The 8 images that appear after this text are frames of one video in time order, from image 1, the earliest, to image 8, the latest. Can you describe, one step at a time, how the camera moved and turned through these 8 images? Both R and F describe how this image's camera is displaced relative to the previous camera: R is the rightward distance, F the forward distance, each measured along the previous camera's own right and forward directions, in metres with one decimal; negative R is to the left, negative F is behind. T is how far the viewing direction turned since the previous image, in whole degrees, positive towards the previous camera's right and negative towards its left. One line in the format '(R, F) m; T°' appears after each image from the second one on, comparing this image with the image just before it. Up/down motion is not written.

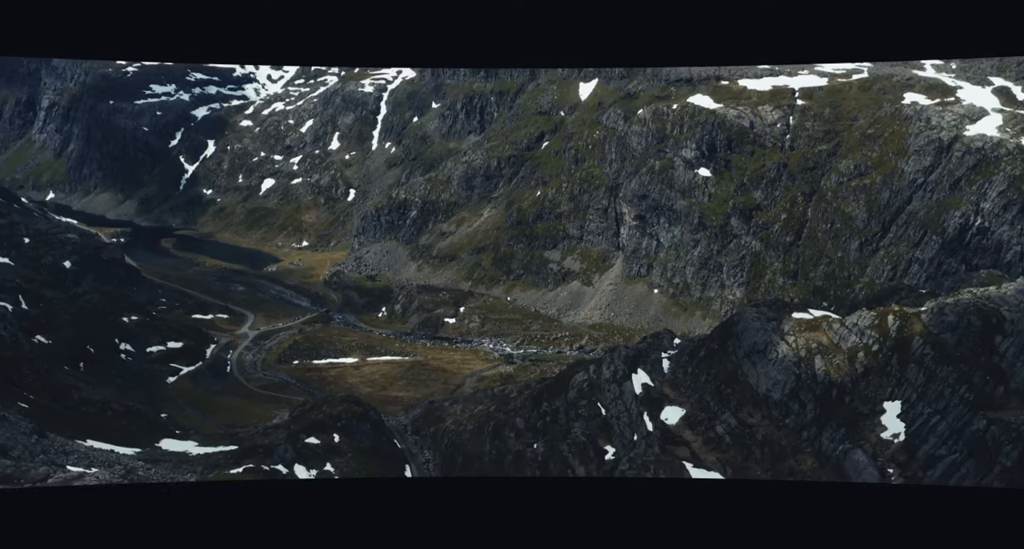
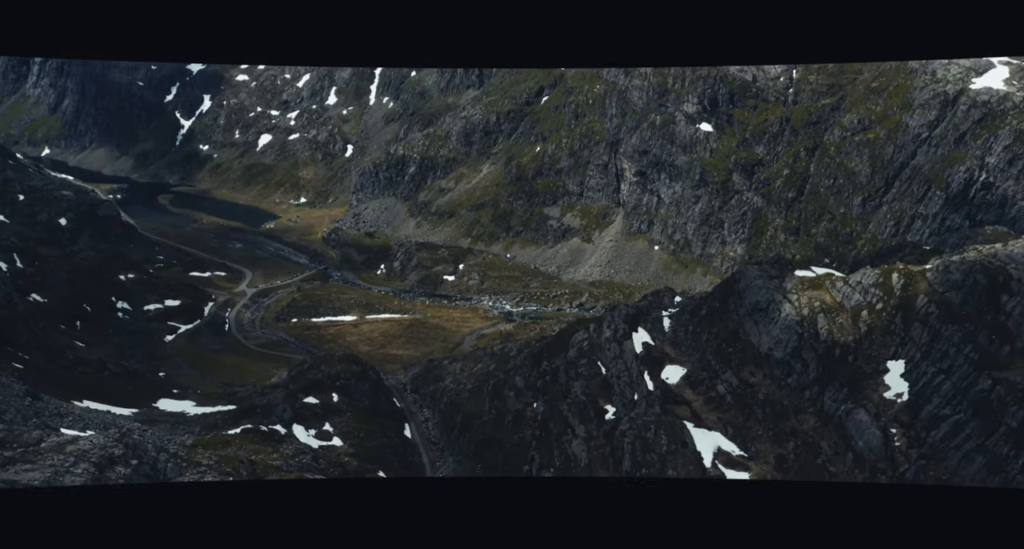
(0.0, +2.0) m; 0°
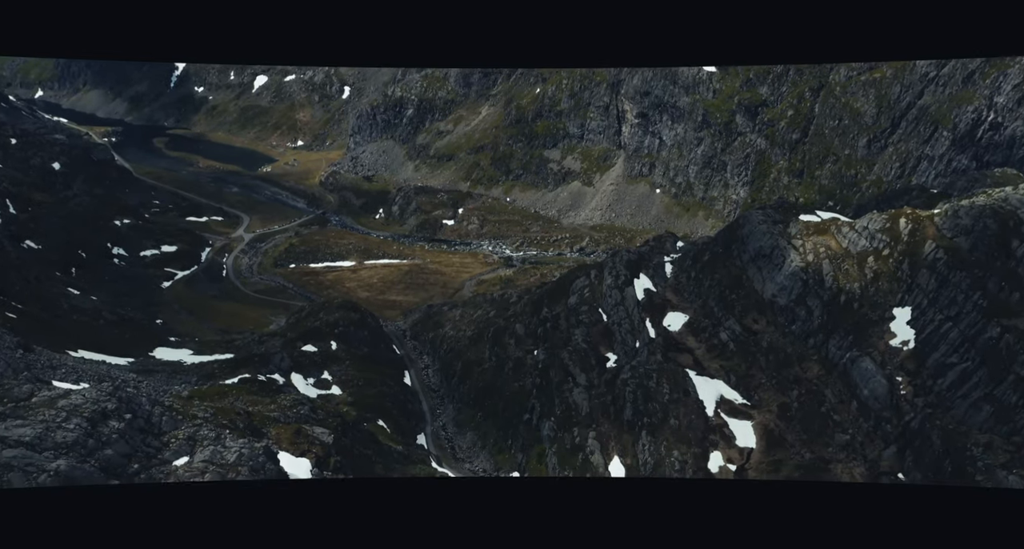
(-0.1, +2.2) m; 0°
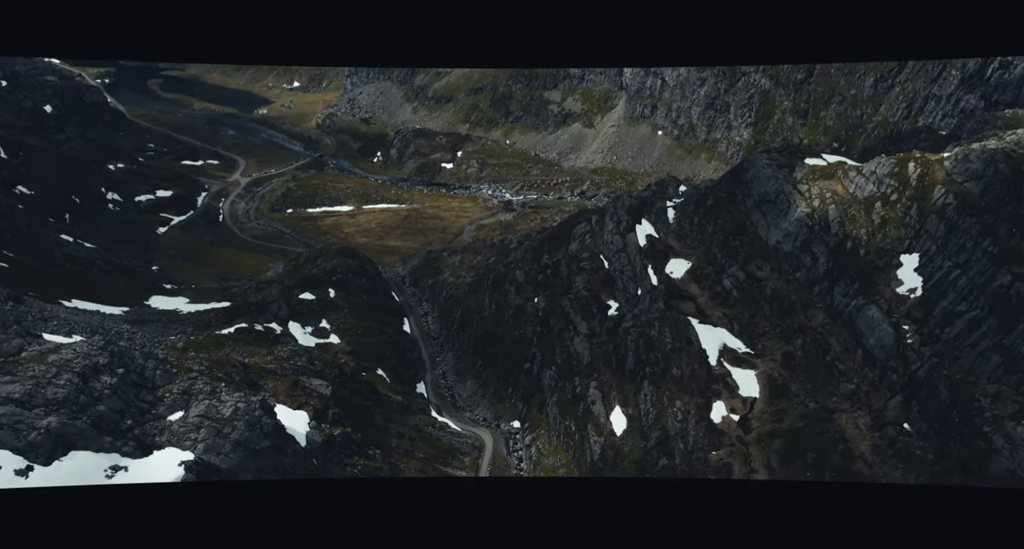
(-0.1, +1.7) m; 0°
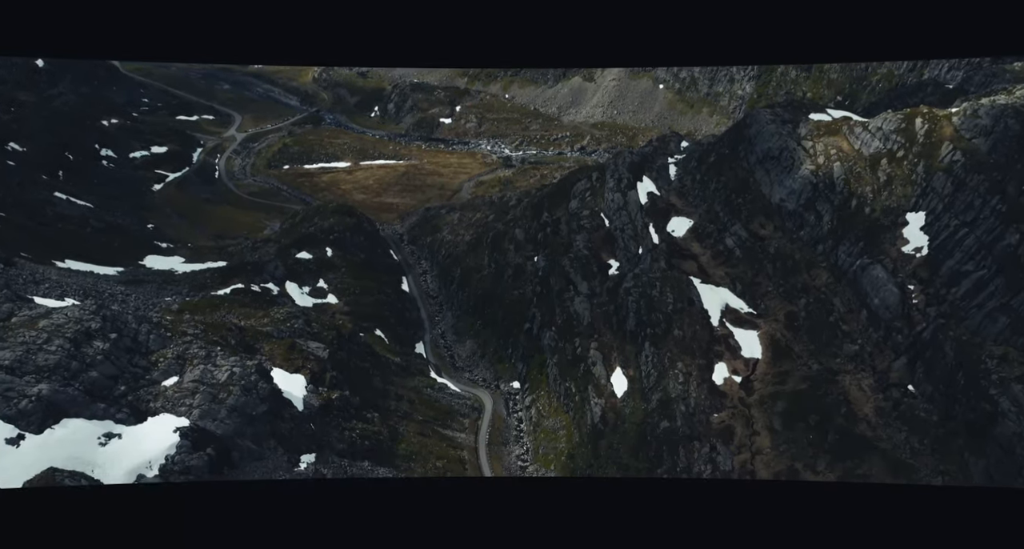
(-0.1, +1.2) m; 0°
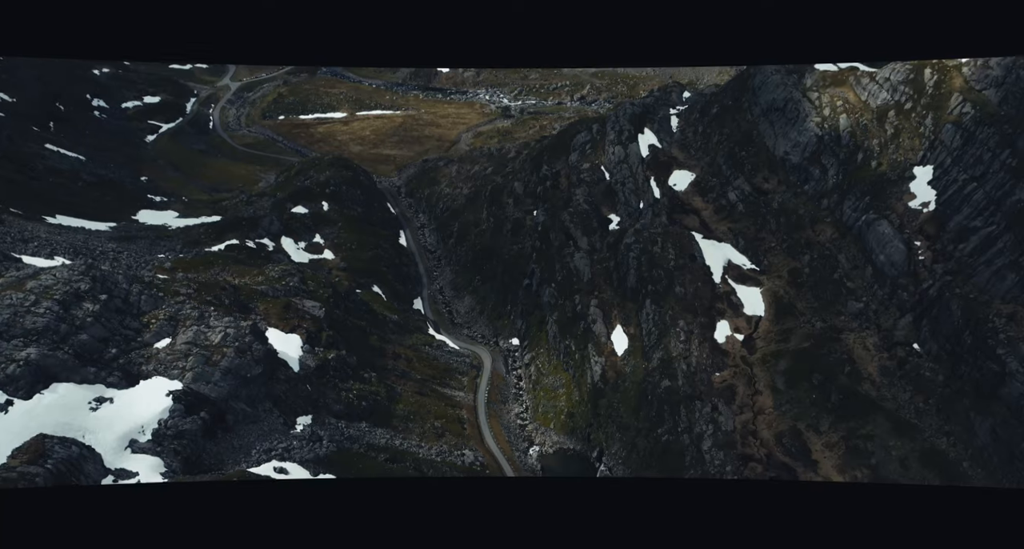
(-0.1, +1.1) m; 0°
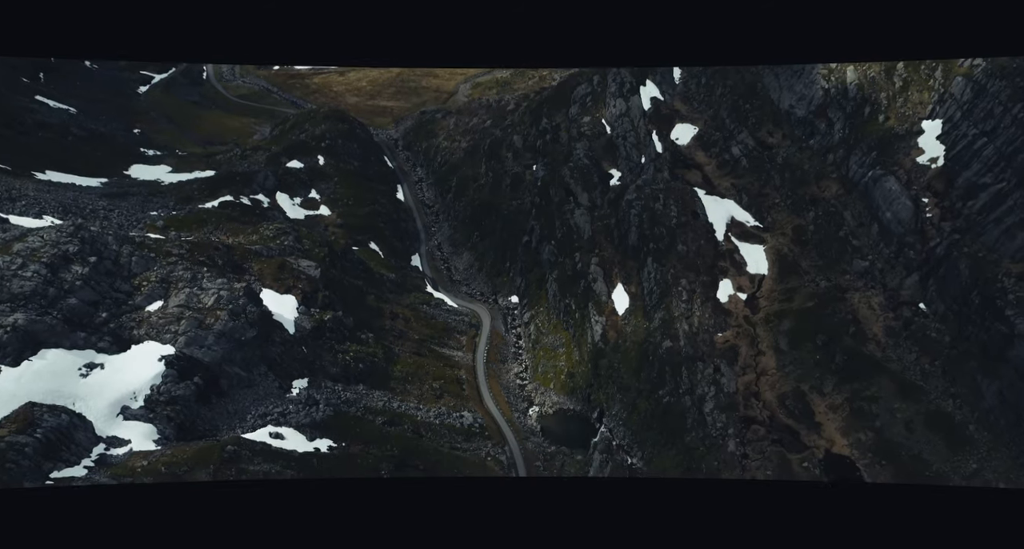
(0.0, +1.0) m; 0°
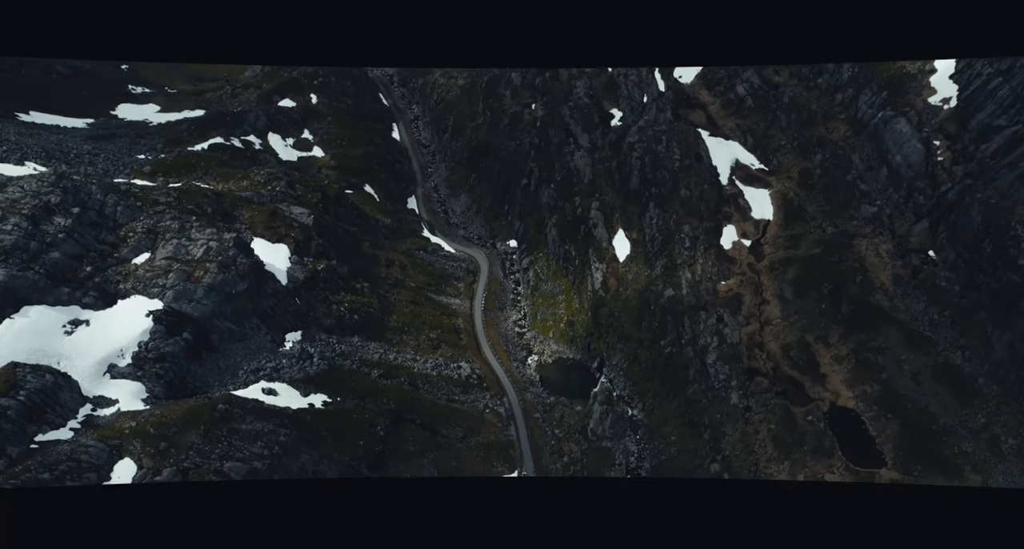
(0.0, +1.1) m; 0°
